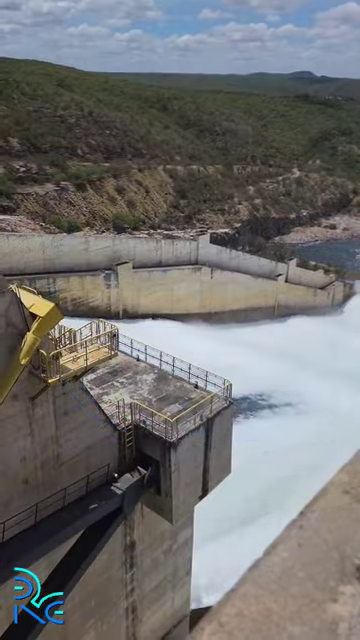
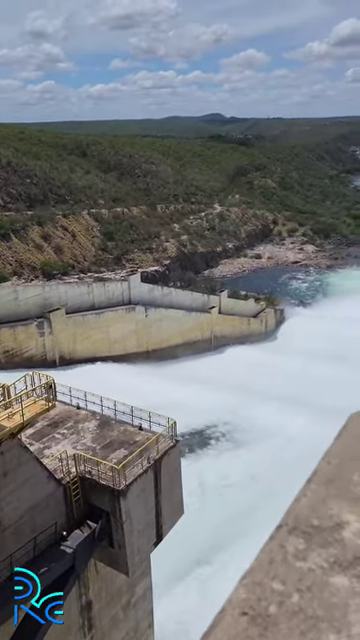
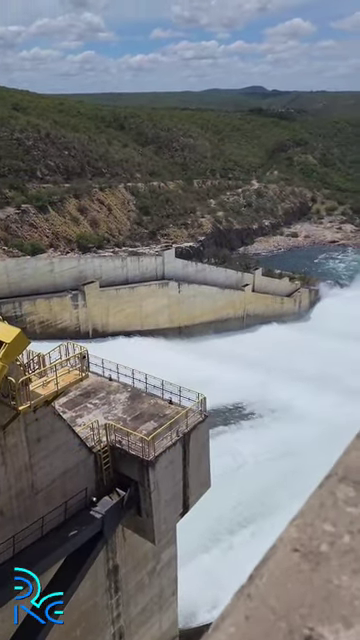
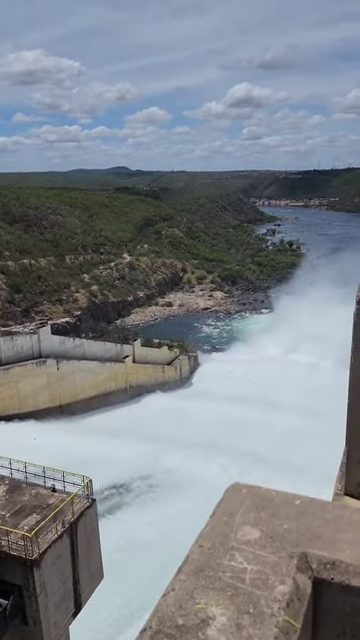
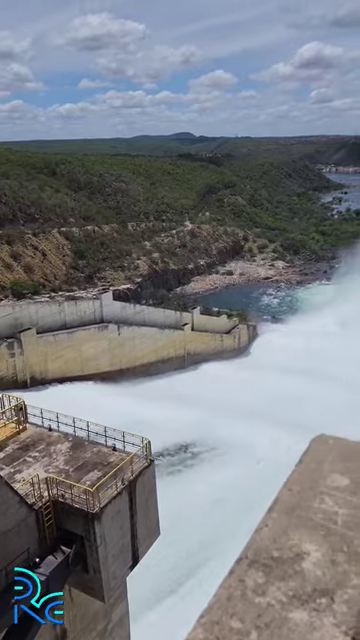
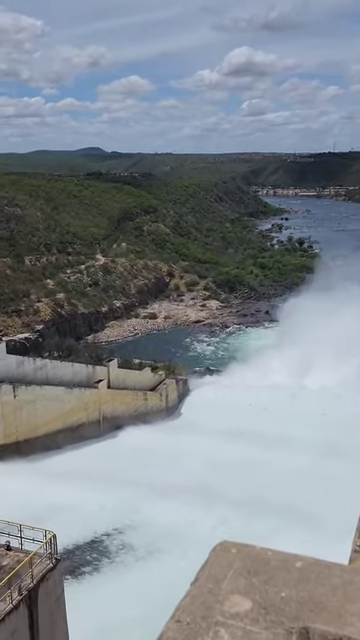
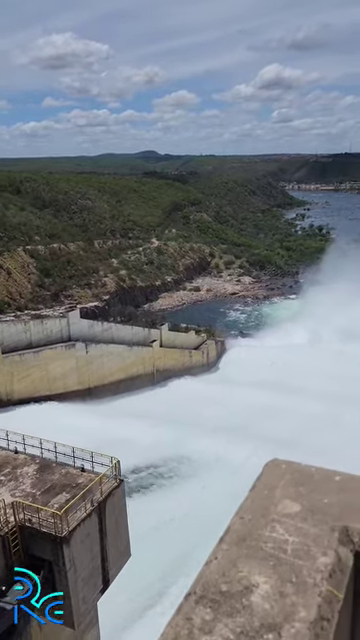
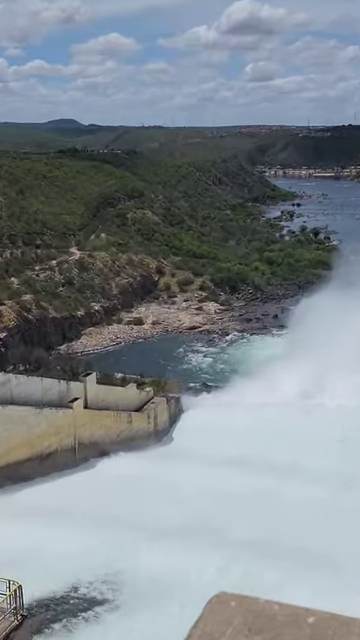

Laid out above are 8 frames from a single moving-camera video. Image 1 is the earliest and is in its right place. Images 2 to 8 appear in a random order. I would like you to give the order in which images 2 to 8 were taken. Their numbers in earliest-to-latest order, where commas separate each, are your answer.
3, 2, 5, 7, 4, 6, 8
